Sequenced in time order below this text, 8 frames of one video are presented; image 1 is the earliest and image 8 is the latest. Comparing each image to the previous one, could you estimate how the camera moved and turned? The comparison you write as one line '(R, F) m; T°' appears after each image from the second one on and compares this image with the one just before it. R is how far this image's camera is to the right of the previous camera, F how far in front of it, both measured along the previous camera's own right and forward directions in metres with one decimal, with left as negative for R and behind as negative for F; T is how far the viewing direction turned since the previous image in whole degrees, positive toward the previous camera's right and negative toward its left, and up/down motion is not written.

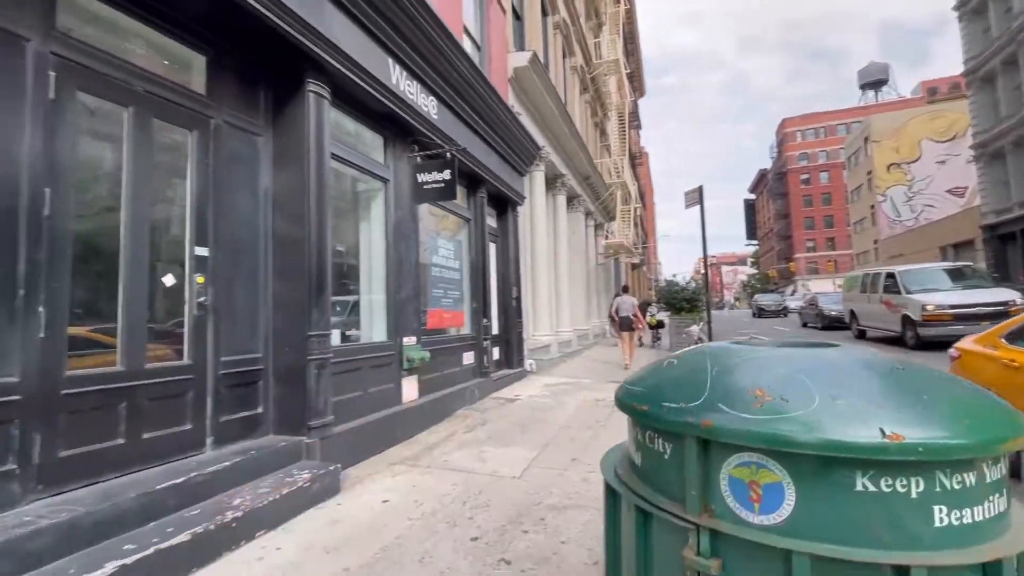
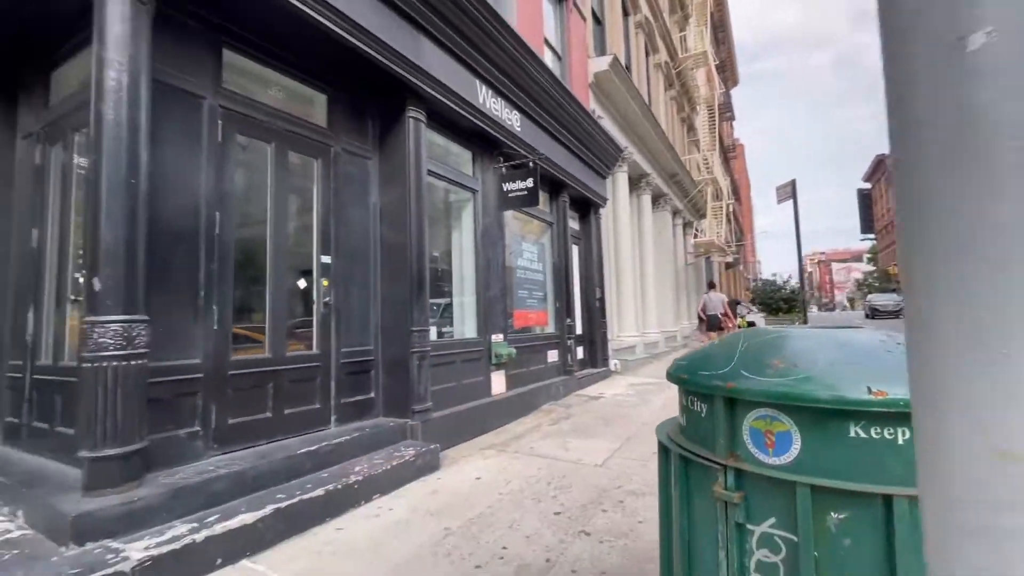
(+0.1, -0.4) m; -10°
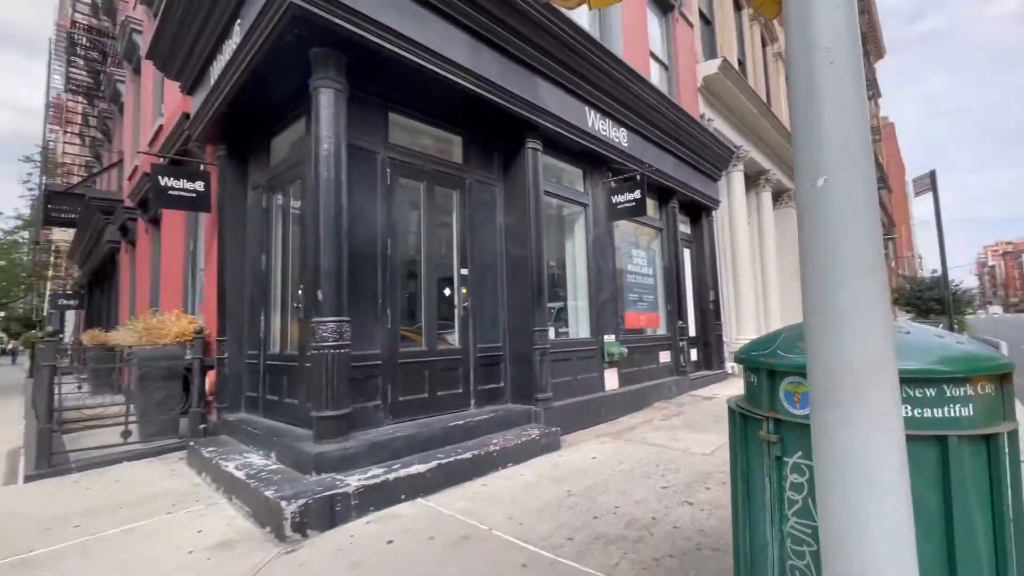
(+0.1, -0.7) m; -13°
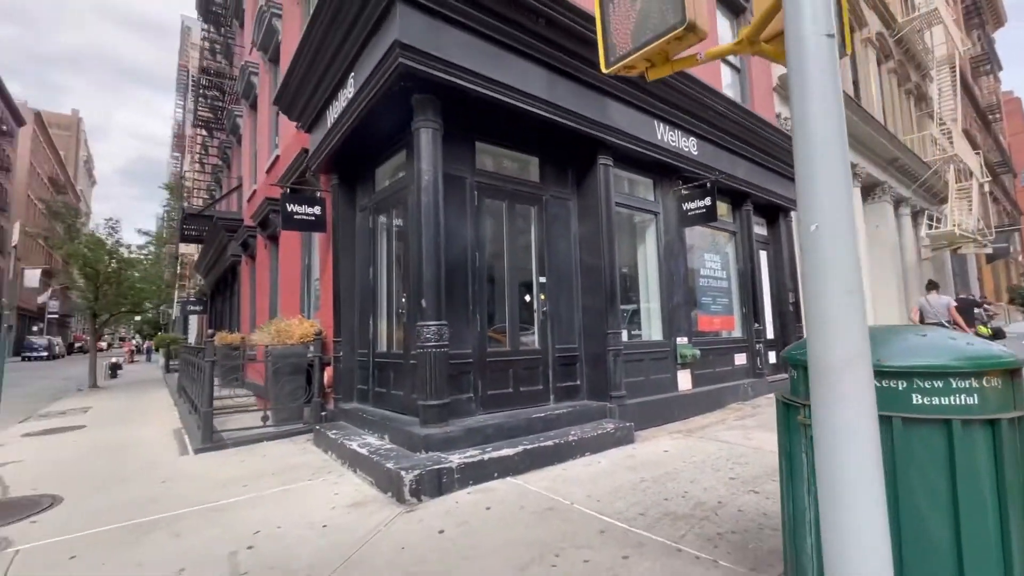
(0.0, -0.6) m; -8°
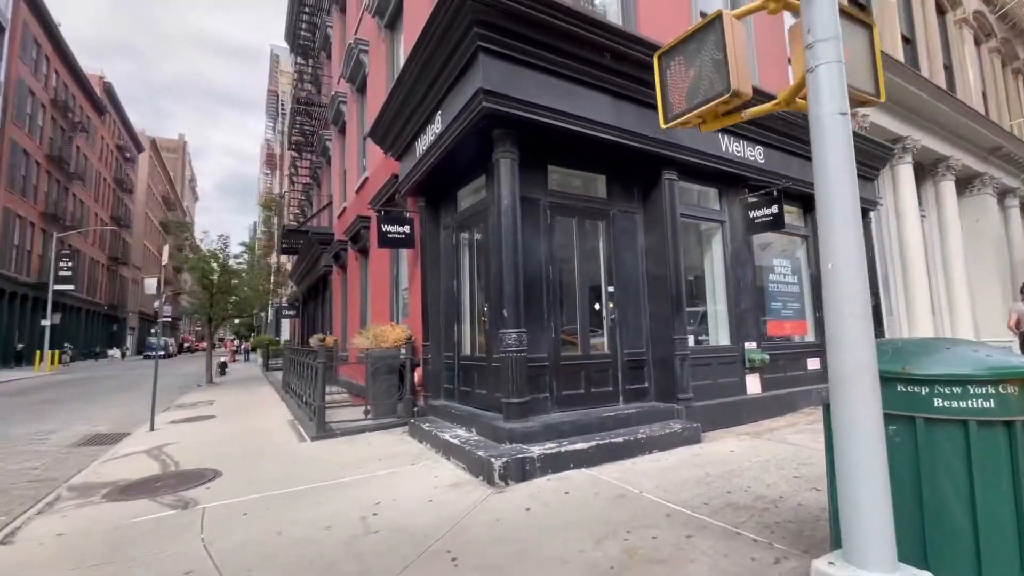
(-0.1, -0.6) m; -8°
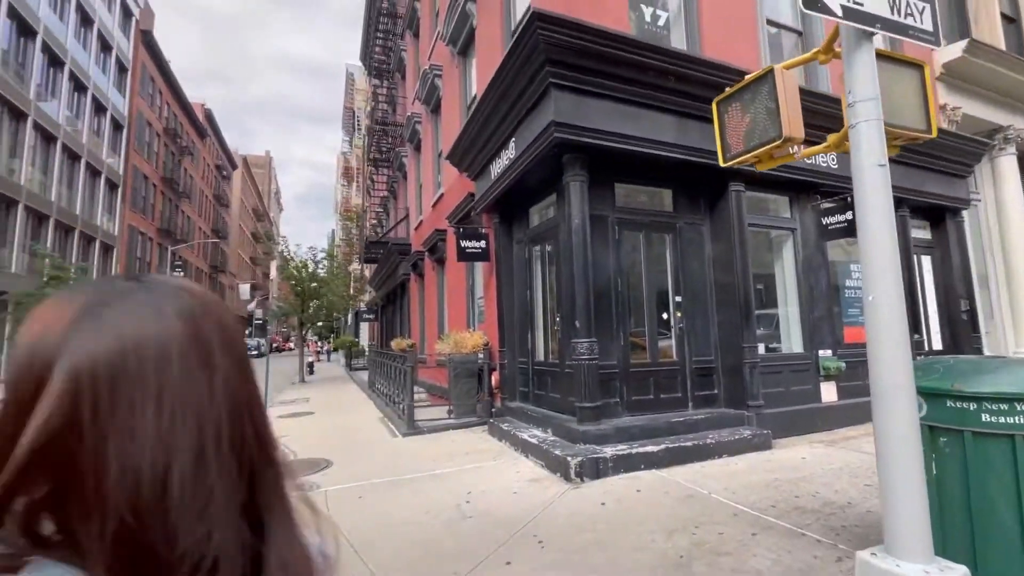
(-0.1, -0.5) m; -8°
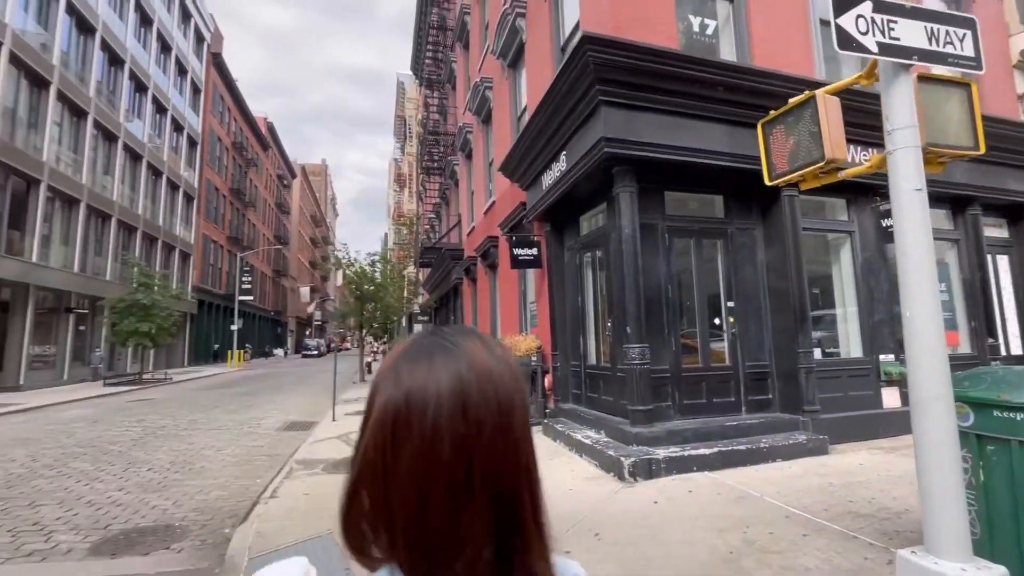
(-0.1, -0.4) m; -6°
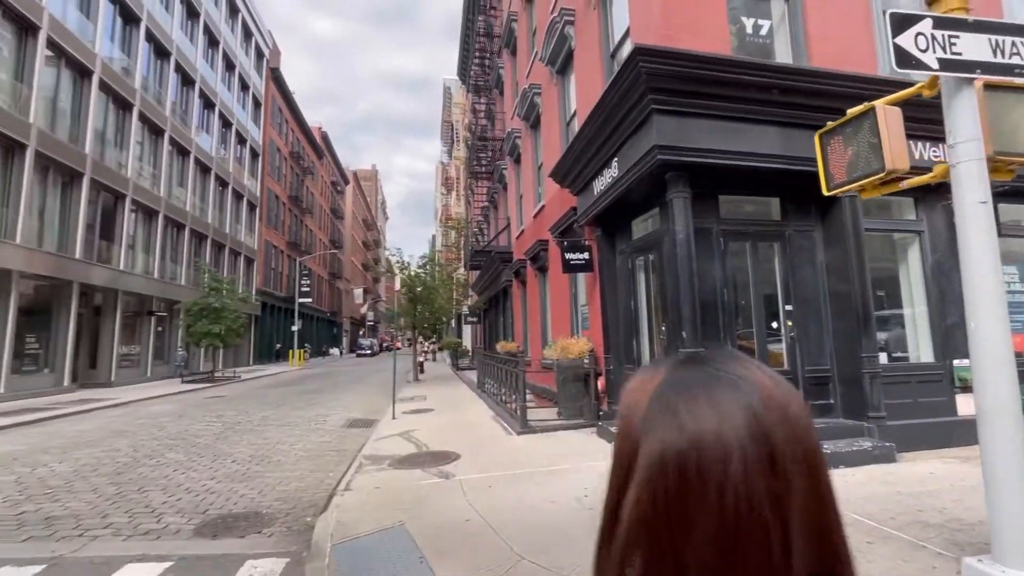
(-0.1, -0.2) m; -5°
